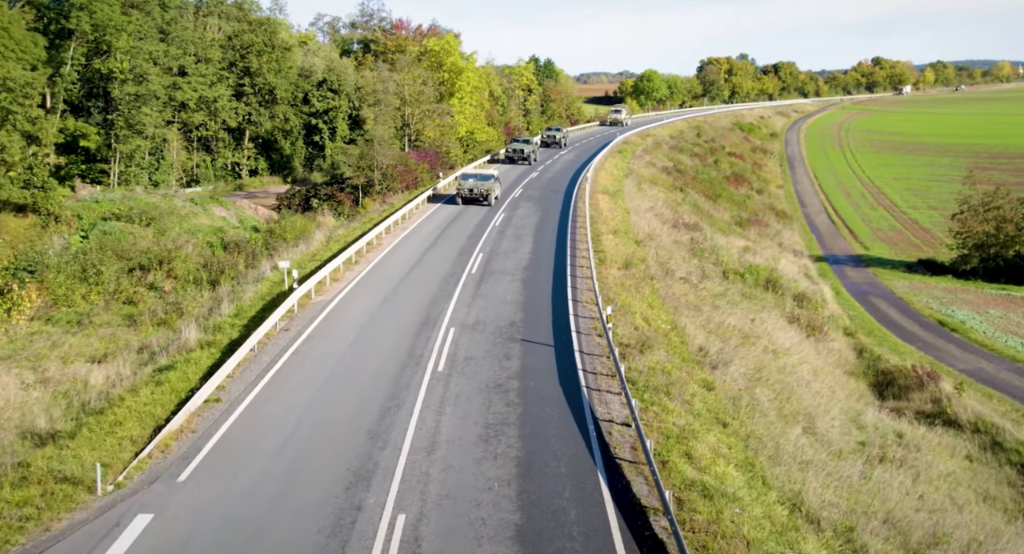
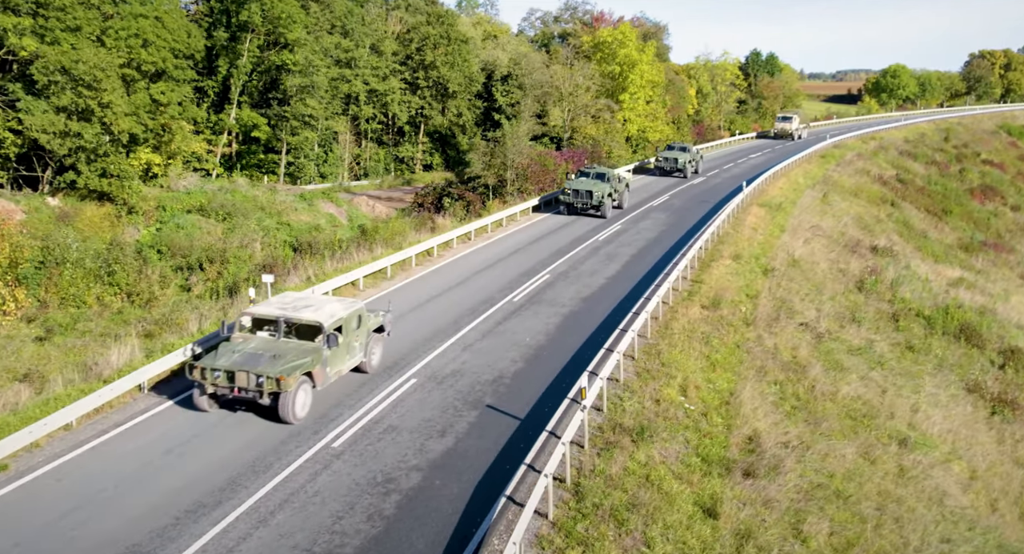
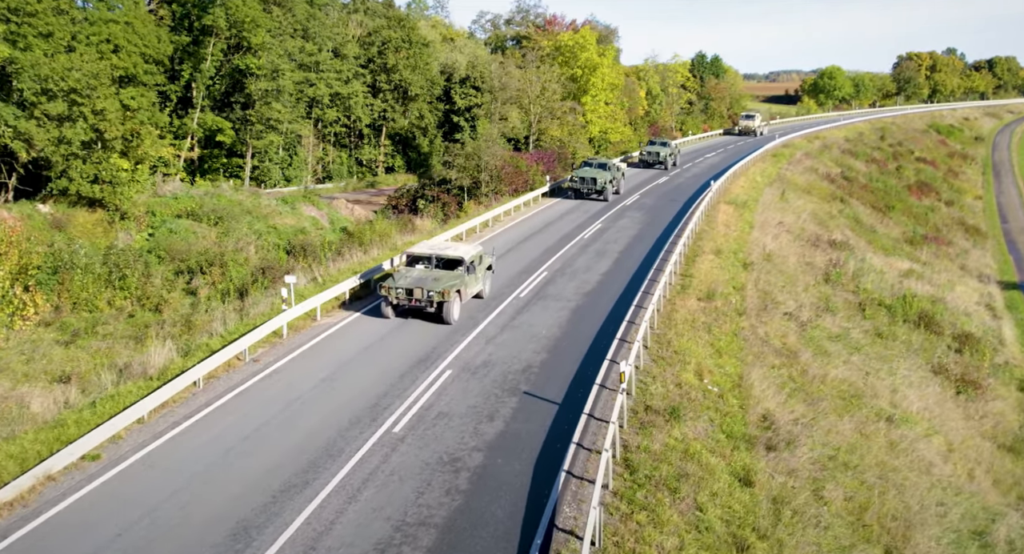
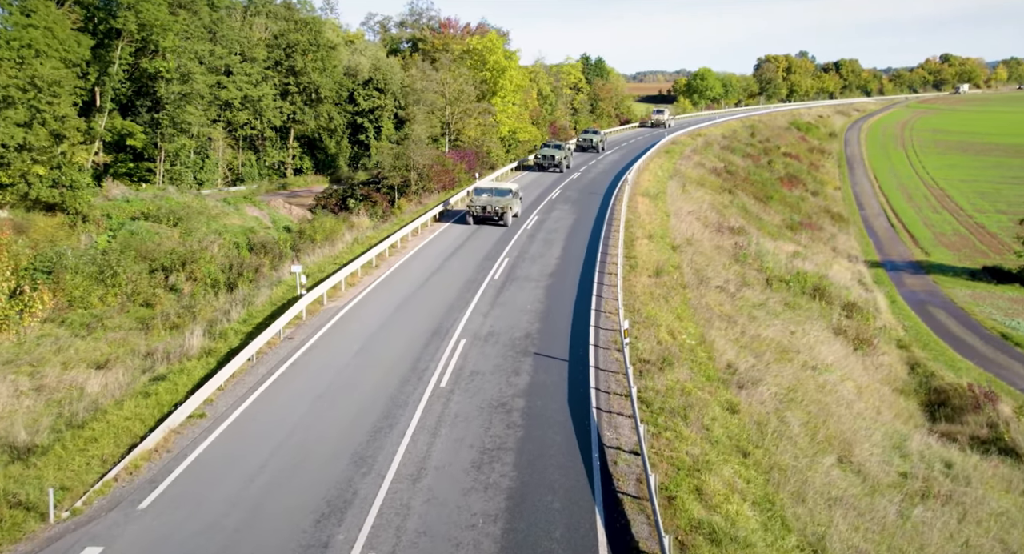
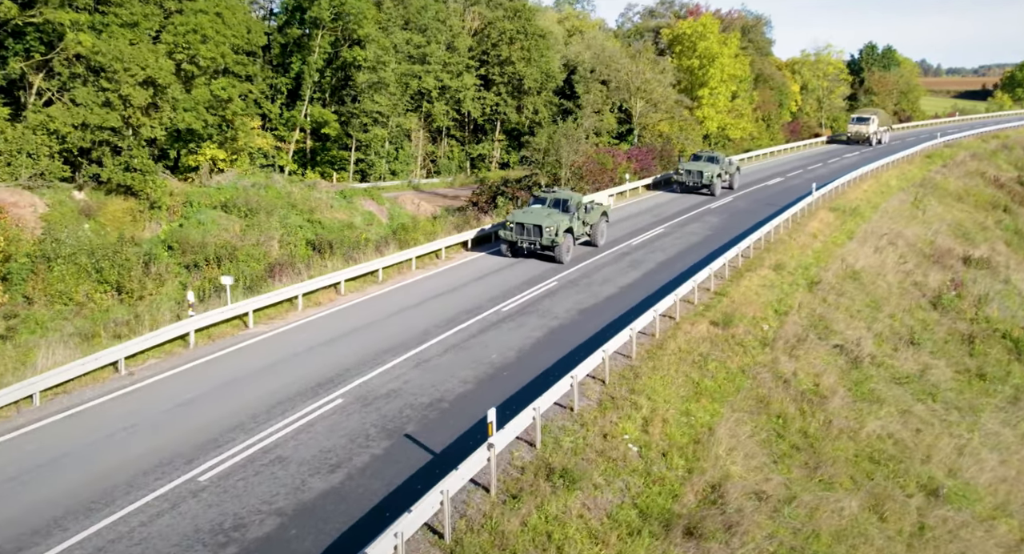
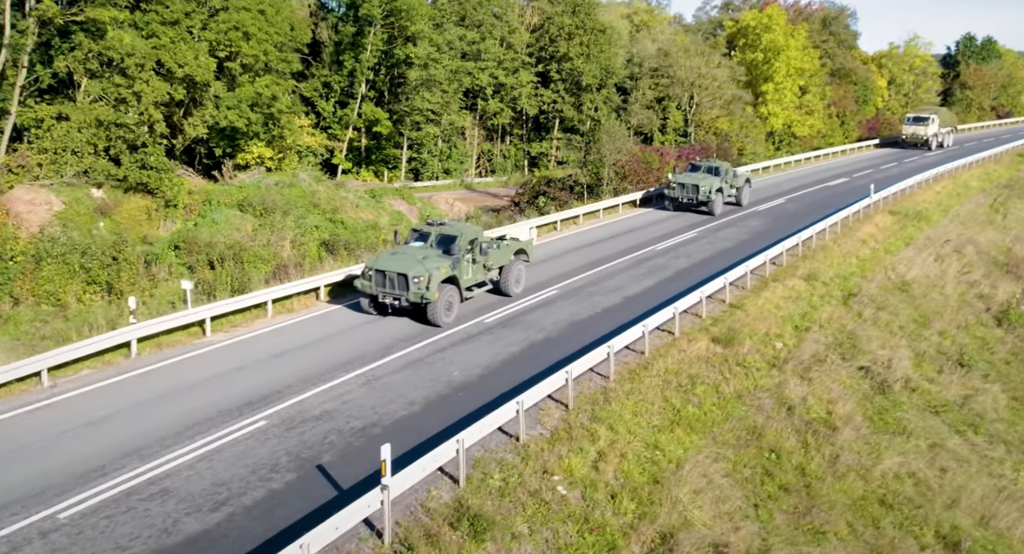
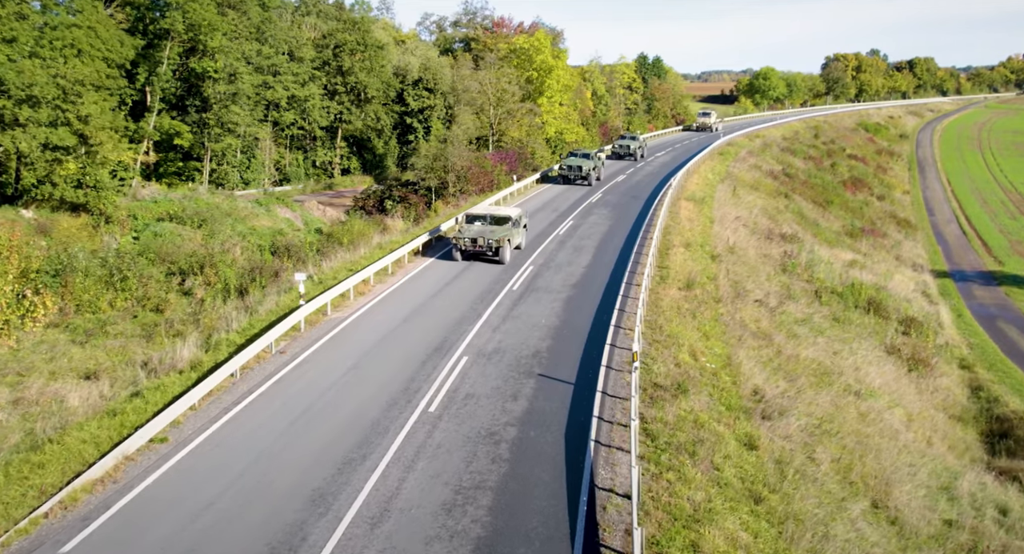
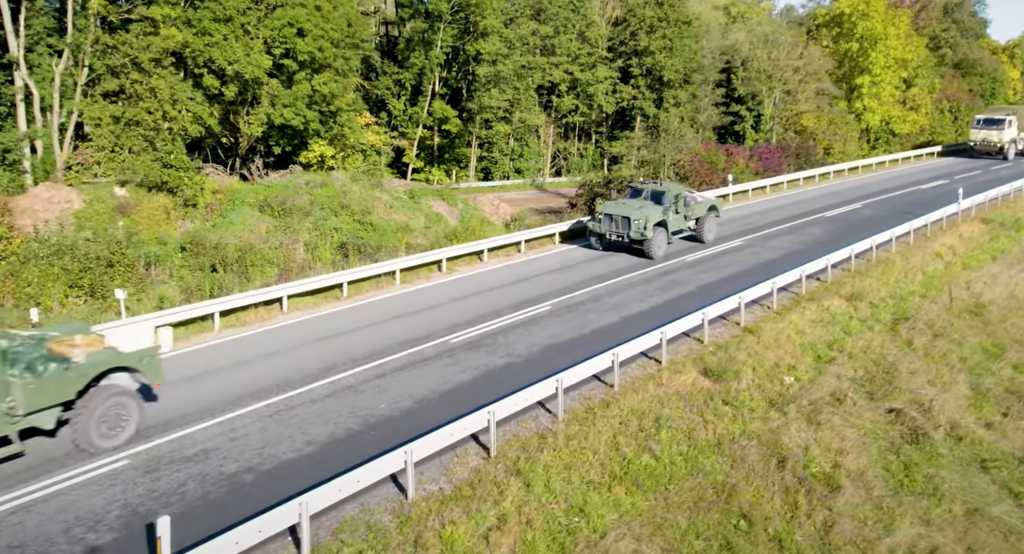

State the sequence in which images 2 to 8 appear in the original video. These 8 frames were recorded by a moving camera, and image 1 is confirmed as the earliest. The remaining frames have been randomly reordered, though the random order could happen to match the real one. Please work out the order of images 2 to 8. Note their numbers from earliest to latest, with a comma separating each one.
4, 7, 3, 2, 5, 6, 8
